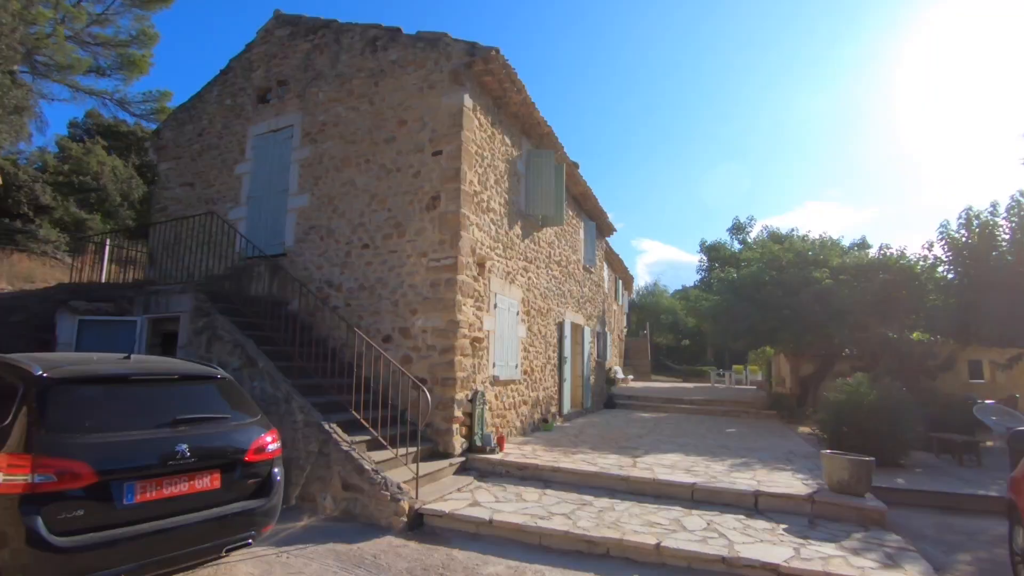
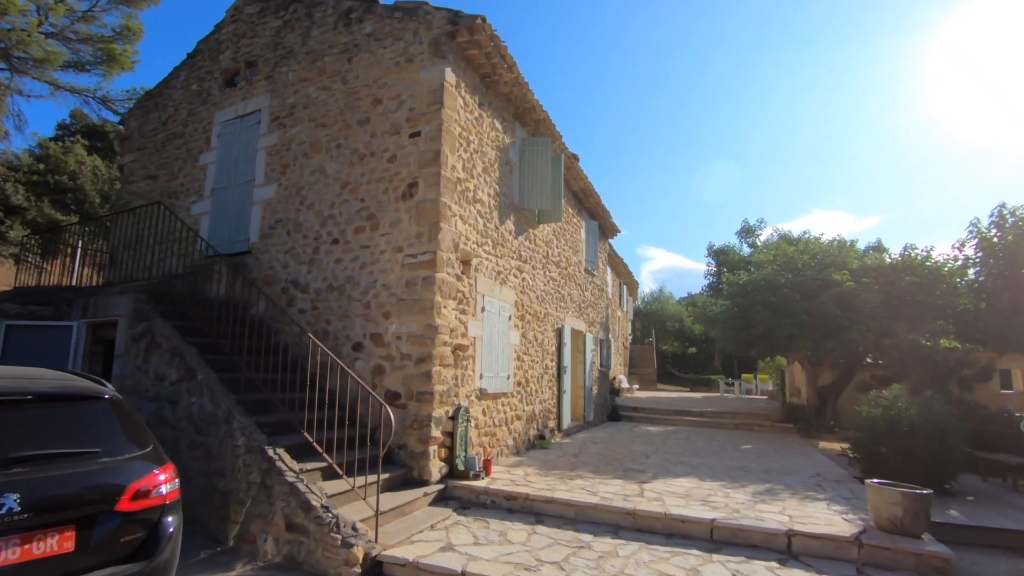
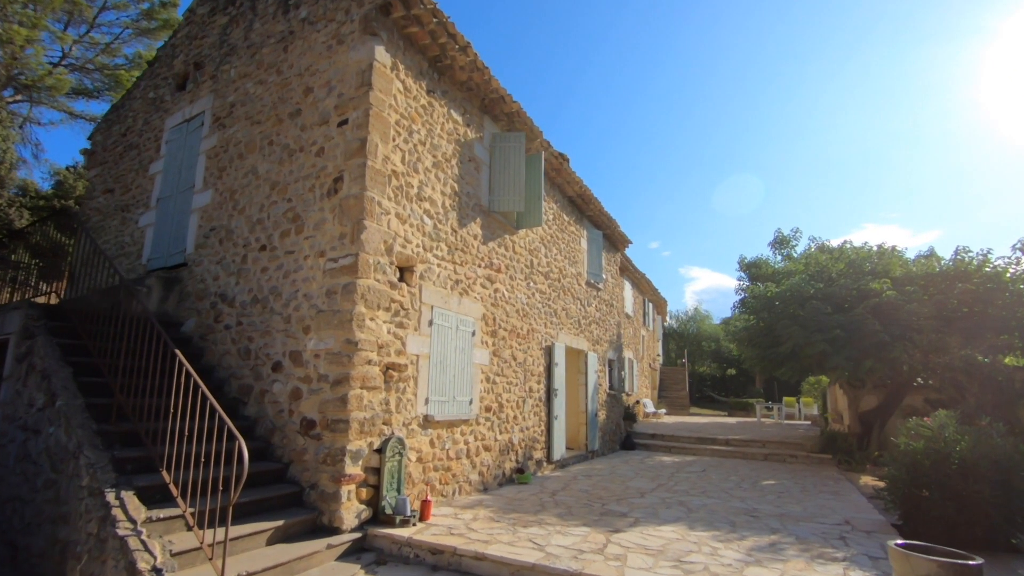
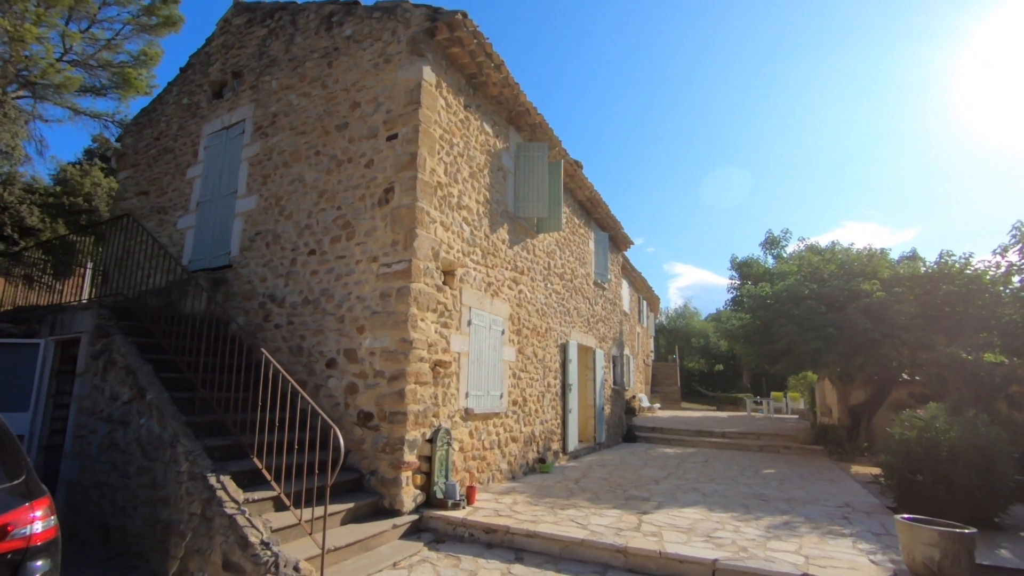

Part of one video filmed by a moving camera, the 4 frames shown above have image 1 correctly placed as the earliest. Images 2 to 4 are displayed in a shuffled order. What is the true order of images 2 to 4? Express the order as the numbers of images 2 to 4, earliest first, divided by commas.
2, 4, 3
